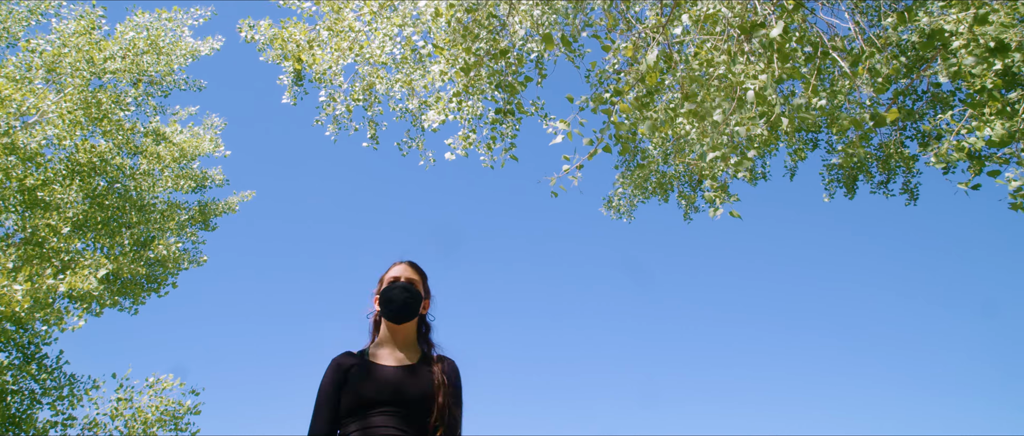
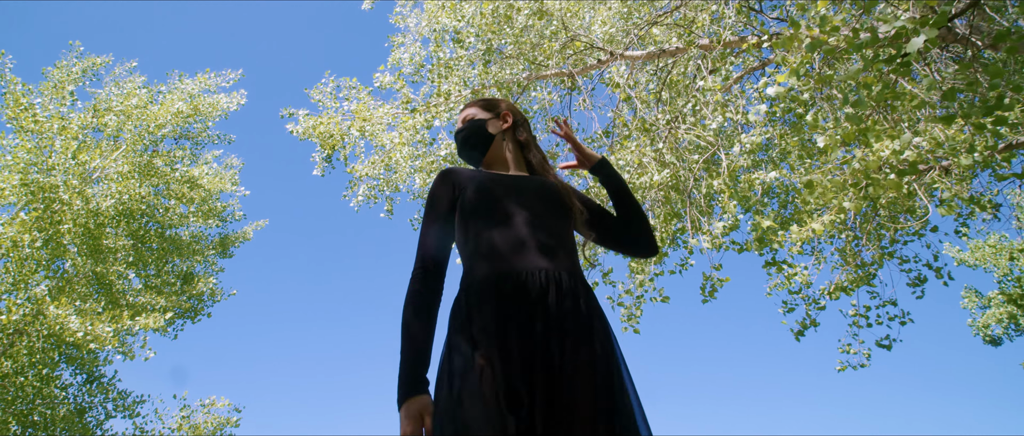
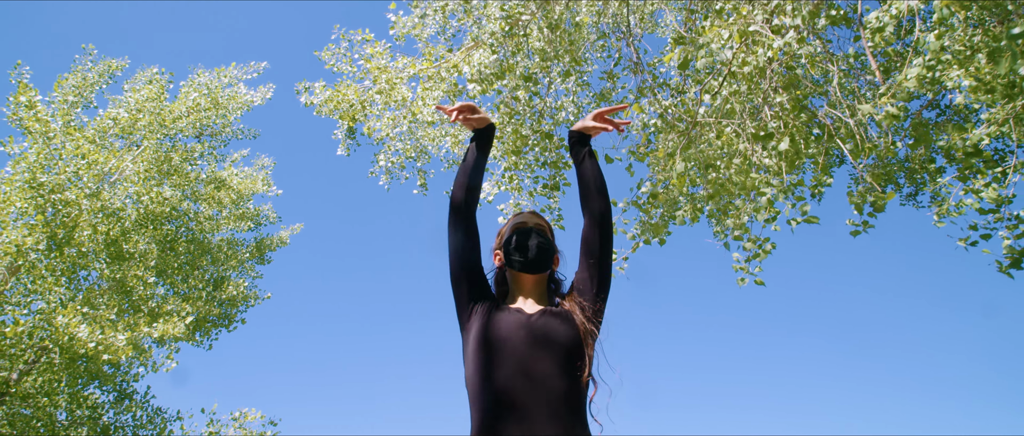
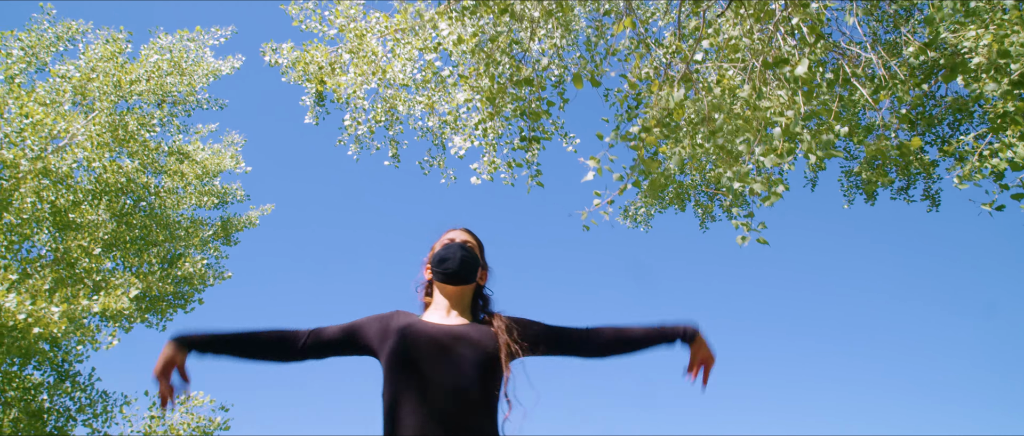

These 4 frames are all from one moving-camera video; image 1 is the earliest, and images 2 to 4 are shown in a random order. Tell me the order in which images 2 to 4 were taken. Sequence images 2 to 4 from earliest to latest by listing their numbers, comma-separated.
4, 3, 2
